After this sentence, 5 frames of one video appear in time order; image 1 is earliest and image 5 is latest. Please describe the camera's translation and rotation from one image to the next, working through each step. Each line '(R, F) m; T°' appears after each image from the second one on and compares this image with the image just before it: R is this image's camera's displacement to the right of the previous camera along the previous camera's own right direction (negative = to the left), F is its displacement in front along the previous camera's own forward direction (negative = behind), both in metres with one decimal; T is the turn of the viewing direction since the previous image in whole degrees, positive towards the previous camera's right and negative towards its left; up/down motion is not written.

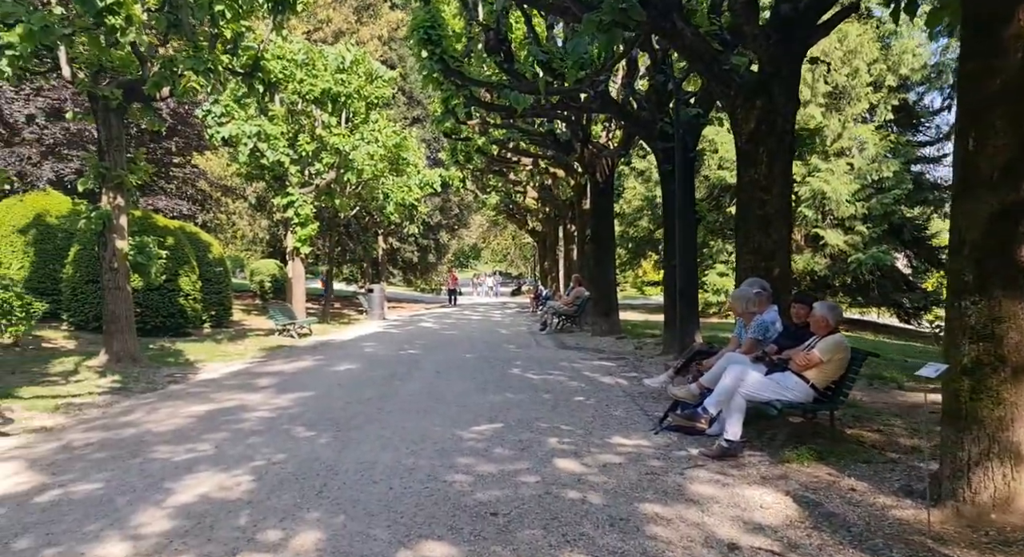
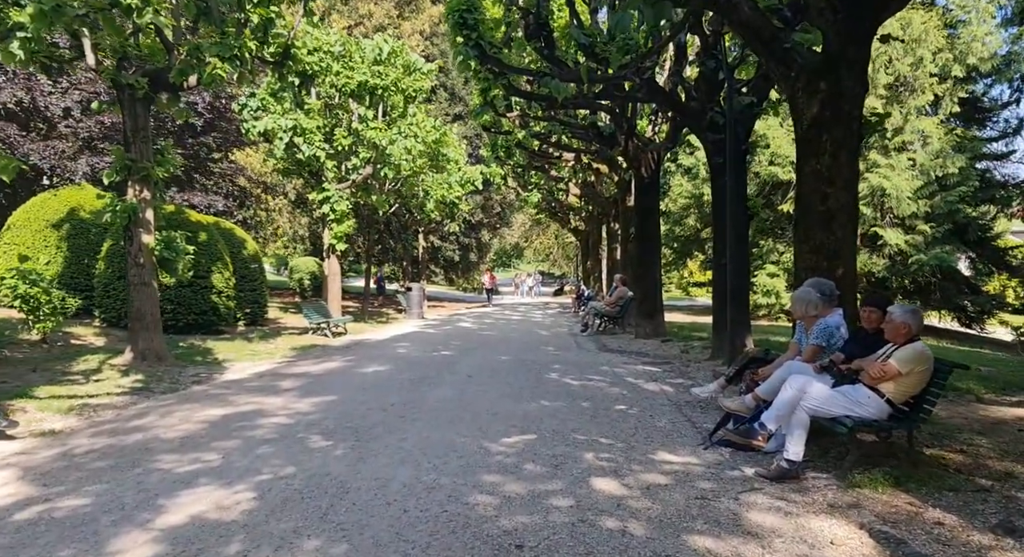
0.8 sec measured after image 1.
(+0.1, +0.6) m; -3°
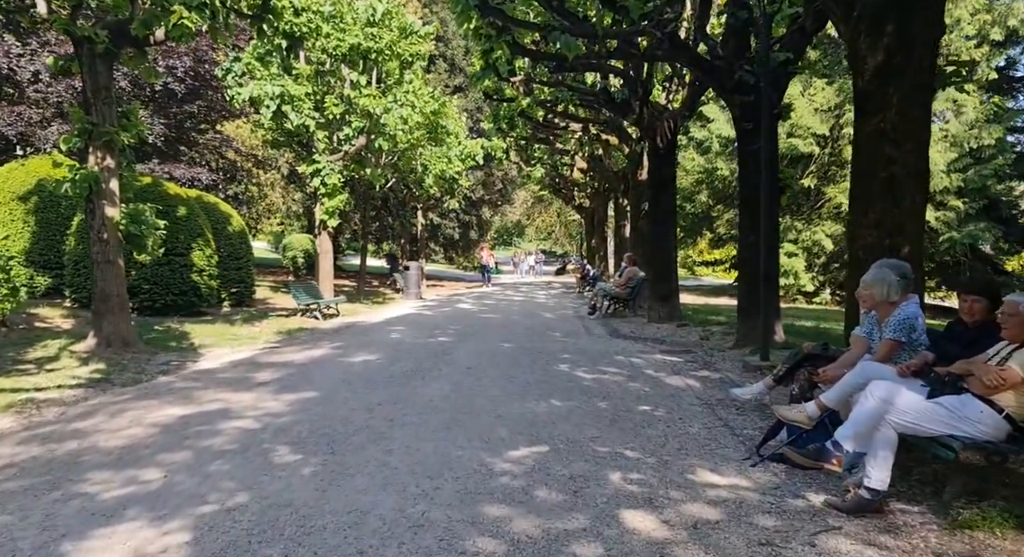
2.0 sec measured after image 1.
(-0.1, +1.1) m; 0°
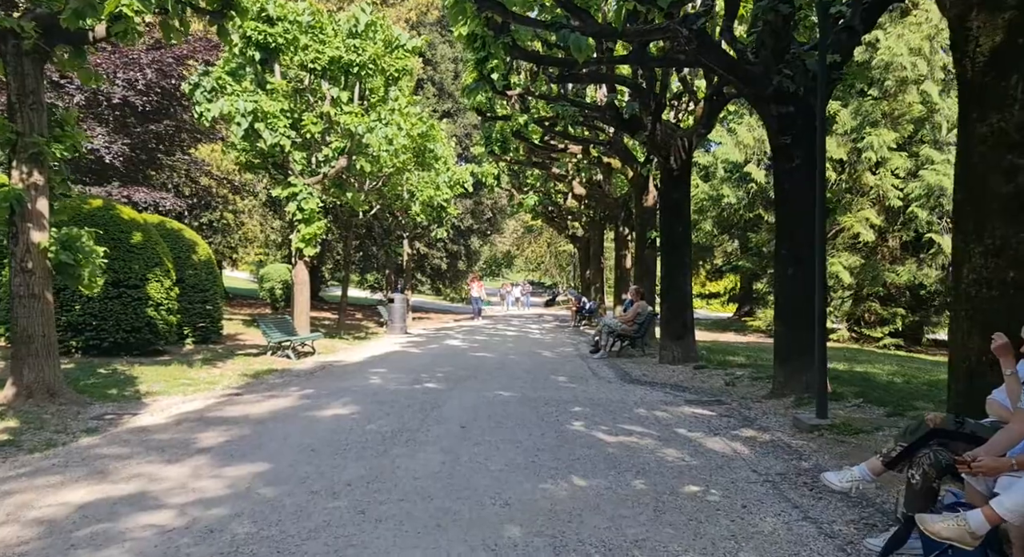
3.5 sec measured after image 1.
(-0.2, +1.5) m; +1°
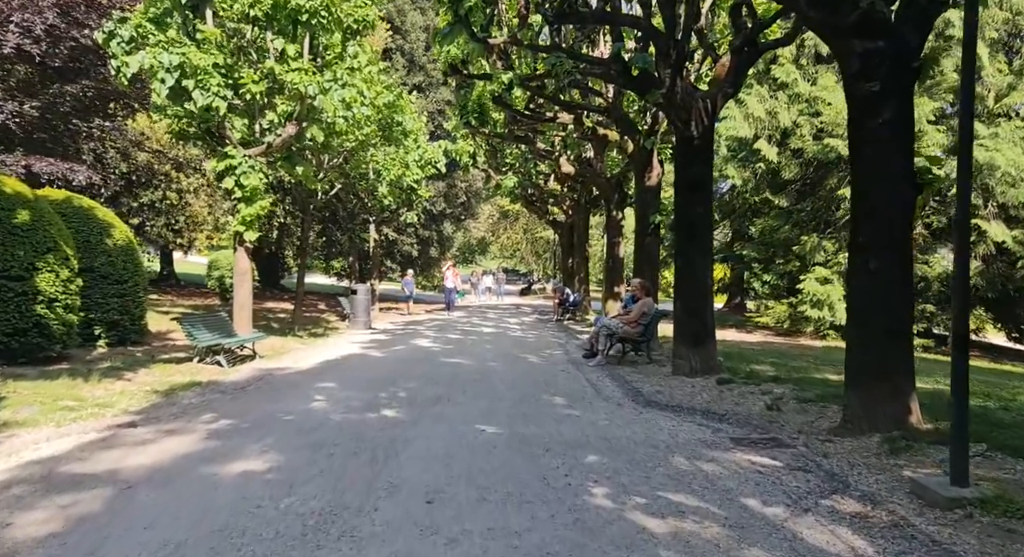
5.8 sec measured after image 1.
(-0.1, +2.3) m; +2°
